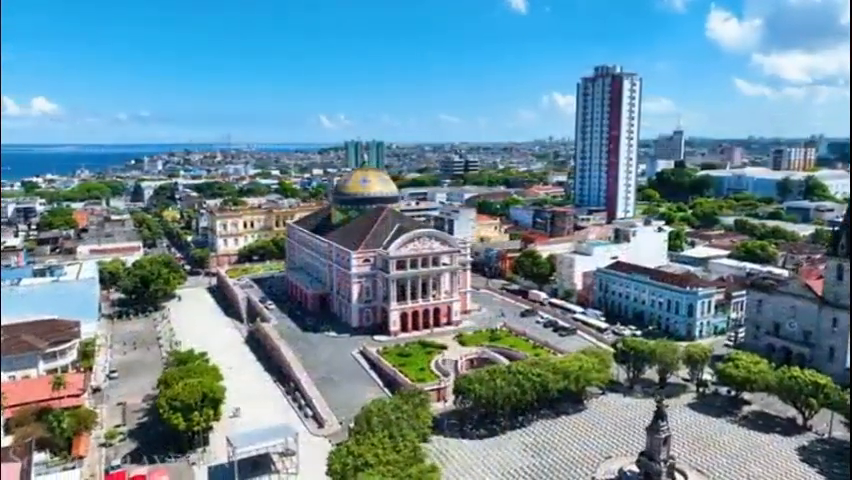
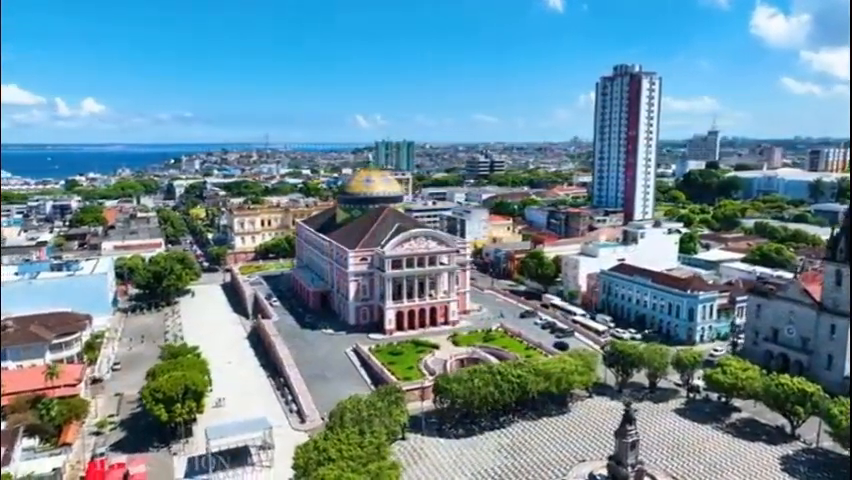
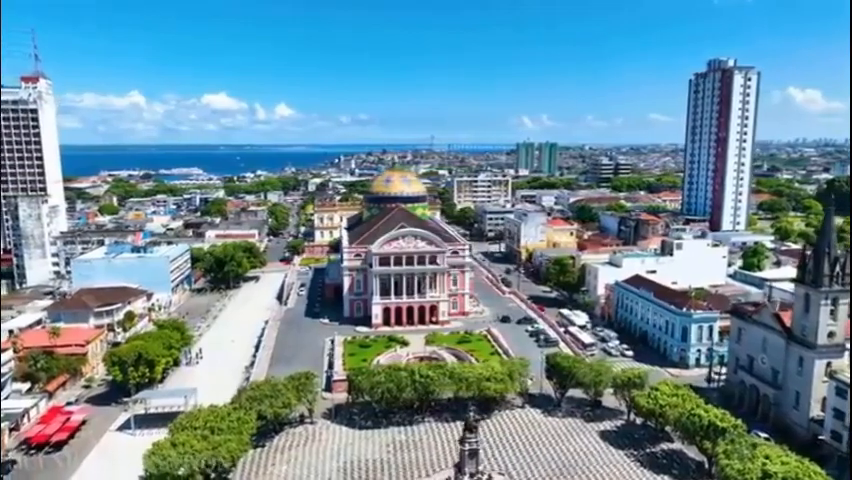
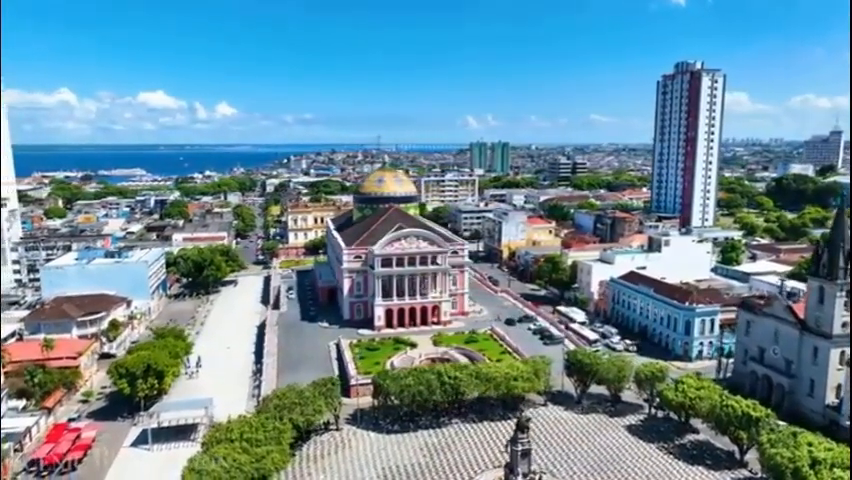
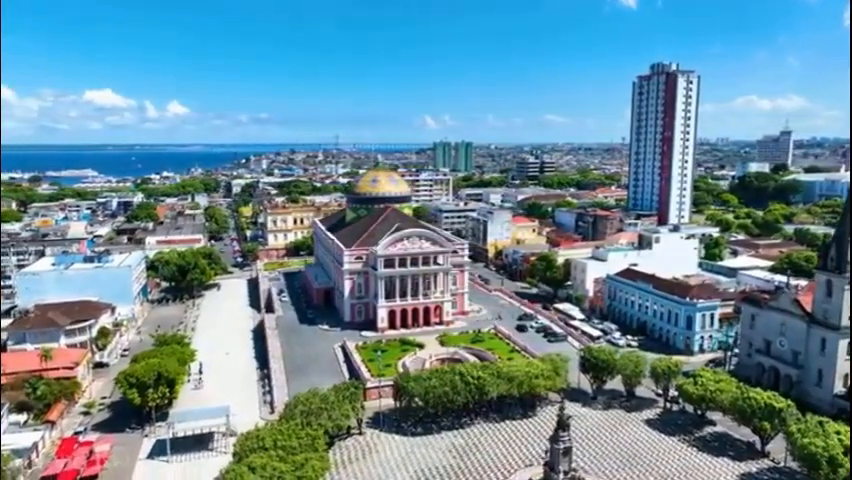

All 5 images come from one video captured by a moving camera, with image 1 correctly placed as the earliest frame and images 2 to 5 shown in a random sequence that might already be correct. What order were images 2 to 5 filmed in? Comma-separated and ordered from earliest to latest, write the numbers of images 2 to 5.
2, 5, 4, 3
